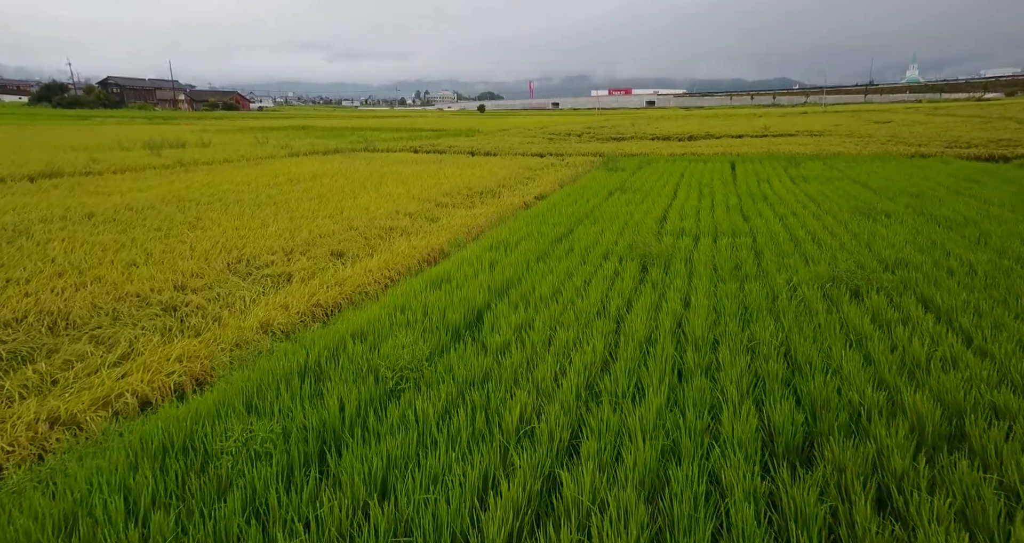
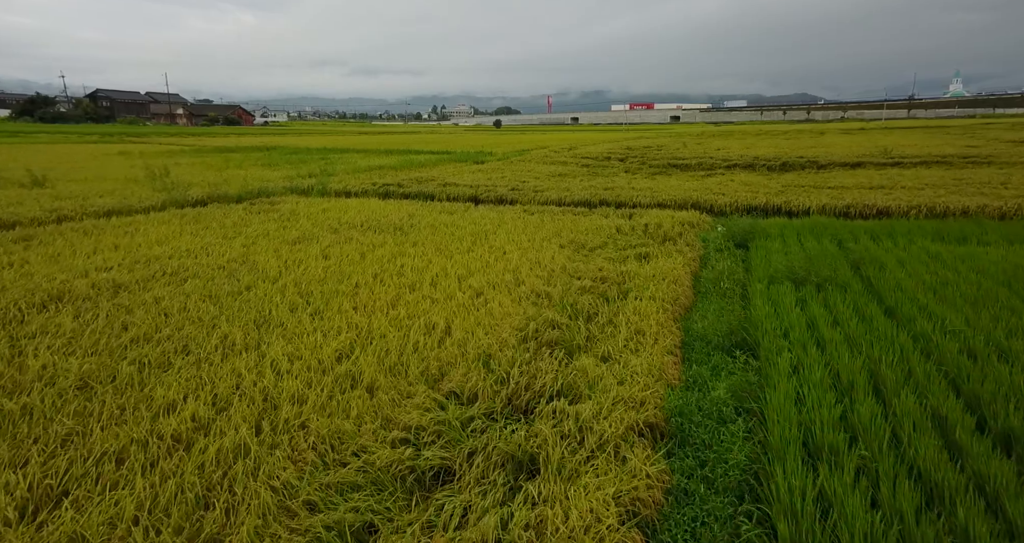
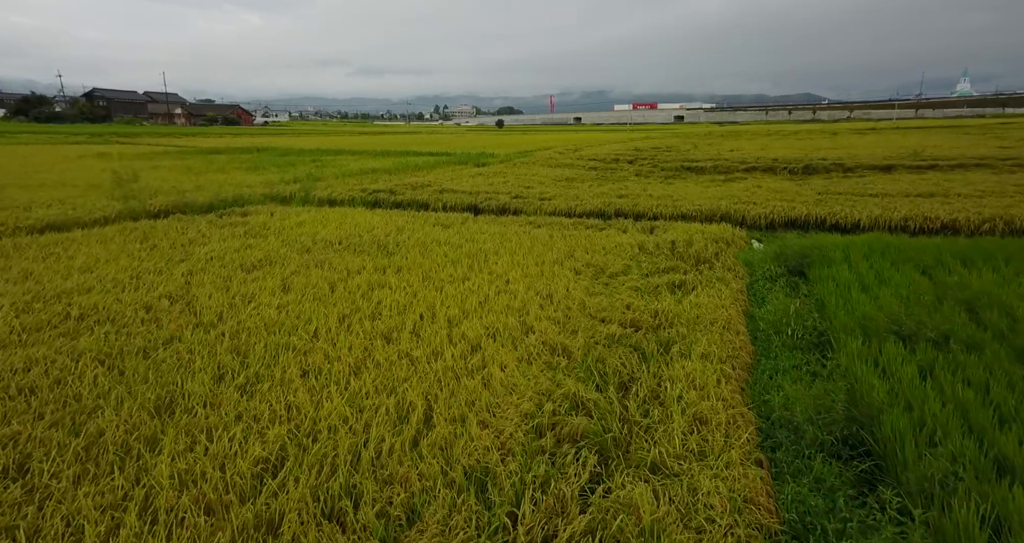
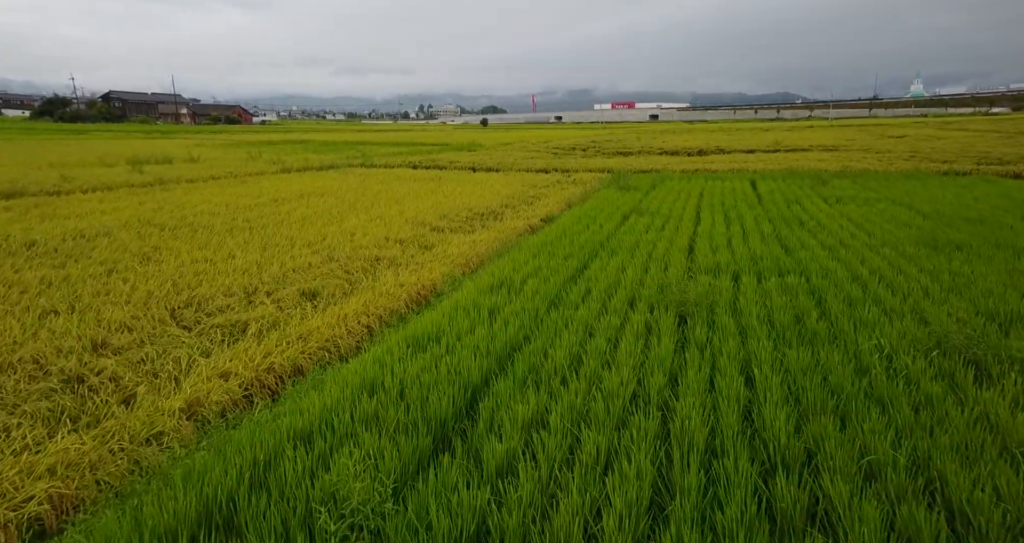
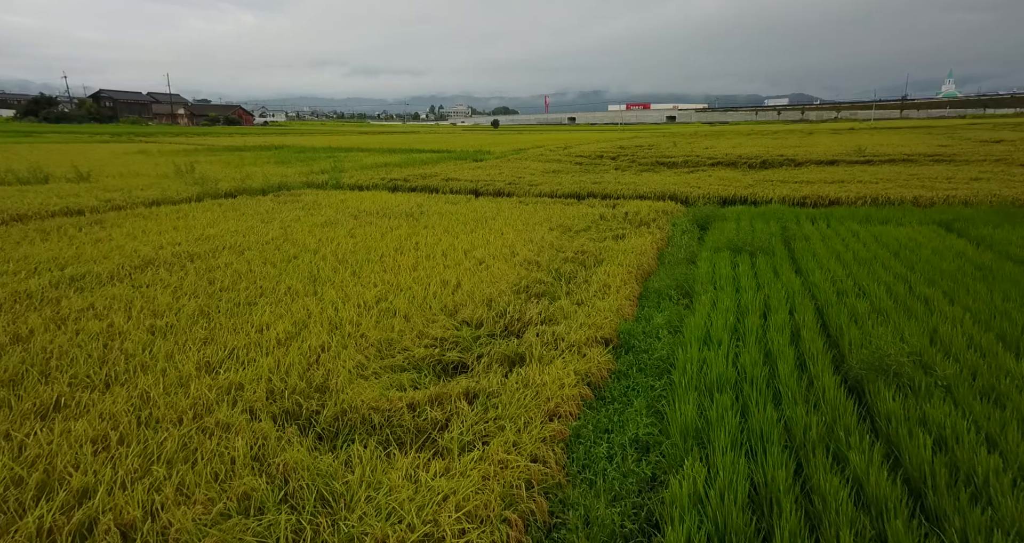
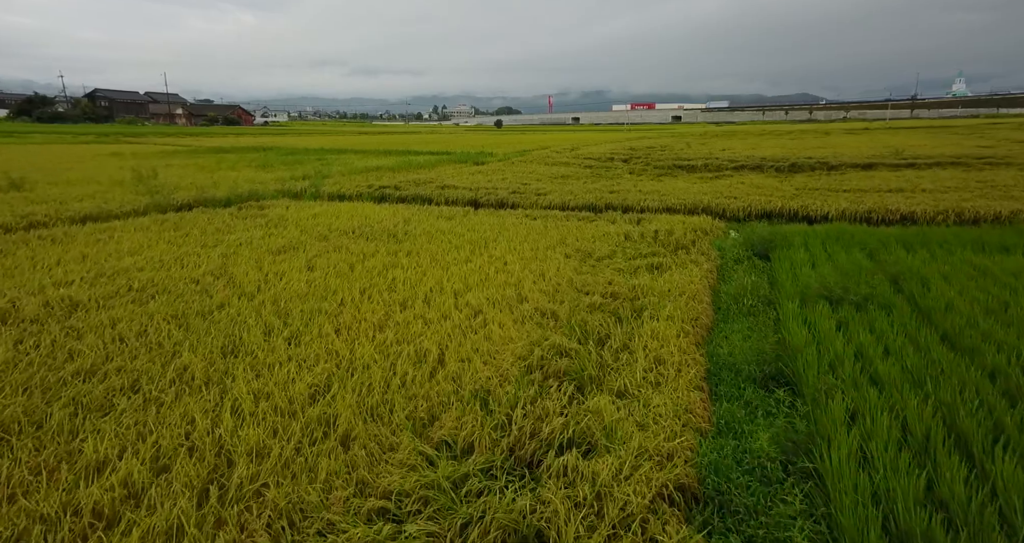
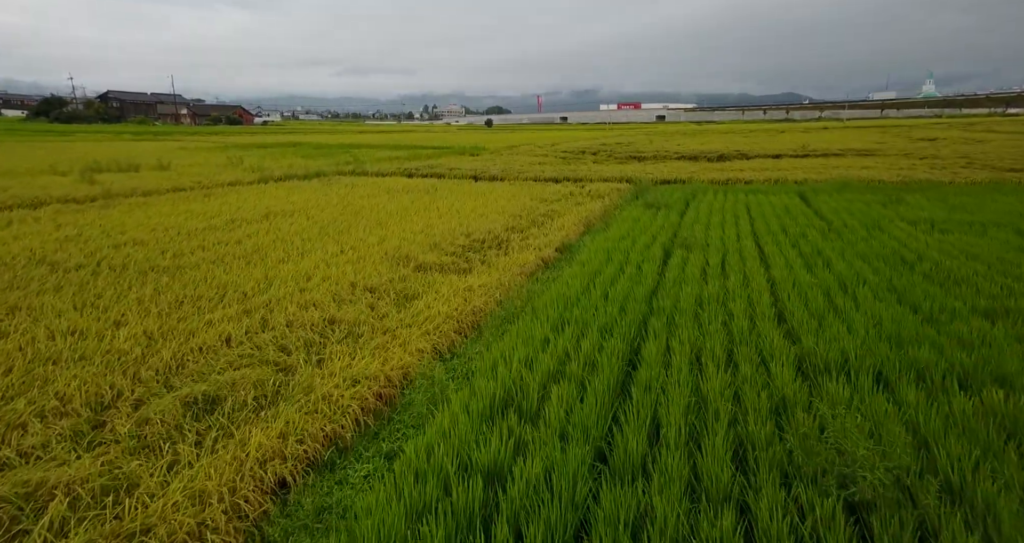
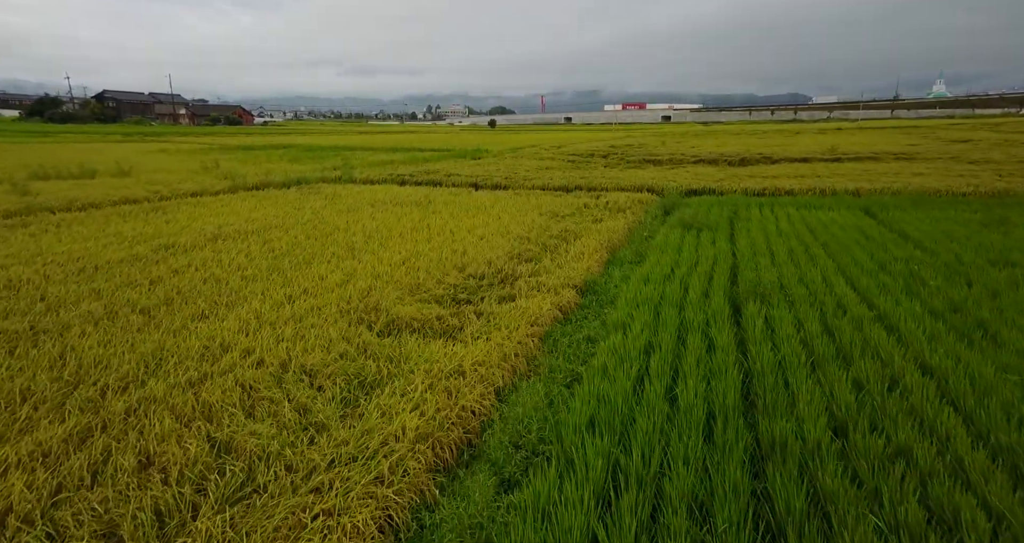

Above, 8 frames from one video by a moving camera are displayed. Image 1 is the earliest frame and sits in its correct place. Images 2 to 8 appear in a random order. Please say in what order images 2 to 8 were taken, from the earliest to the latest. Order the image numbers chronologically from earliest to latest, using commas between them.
4, 7, 8, 5, 2, 6, 3
